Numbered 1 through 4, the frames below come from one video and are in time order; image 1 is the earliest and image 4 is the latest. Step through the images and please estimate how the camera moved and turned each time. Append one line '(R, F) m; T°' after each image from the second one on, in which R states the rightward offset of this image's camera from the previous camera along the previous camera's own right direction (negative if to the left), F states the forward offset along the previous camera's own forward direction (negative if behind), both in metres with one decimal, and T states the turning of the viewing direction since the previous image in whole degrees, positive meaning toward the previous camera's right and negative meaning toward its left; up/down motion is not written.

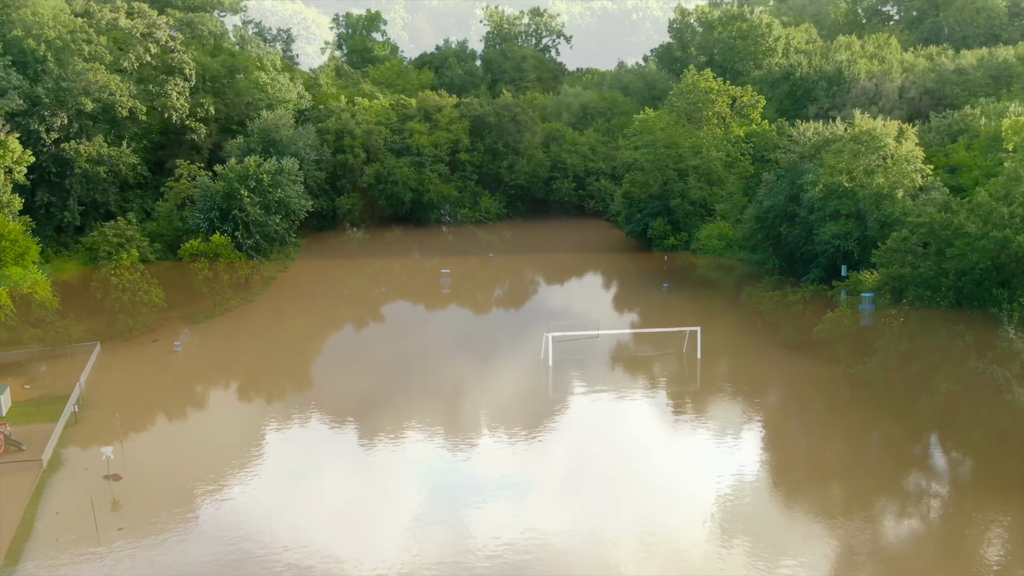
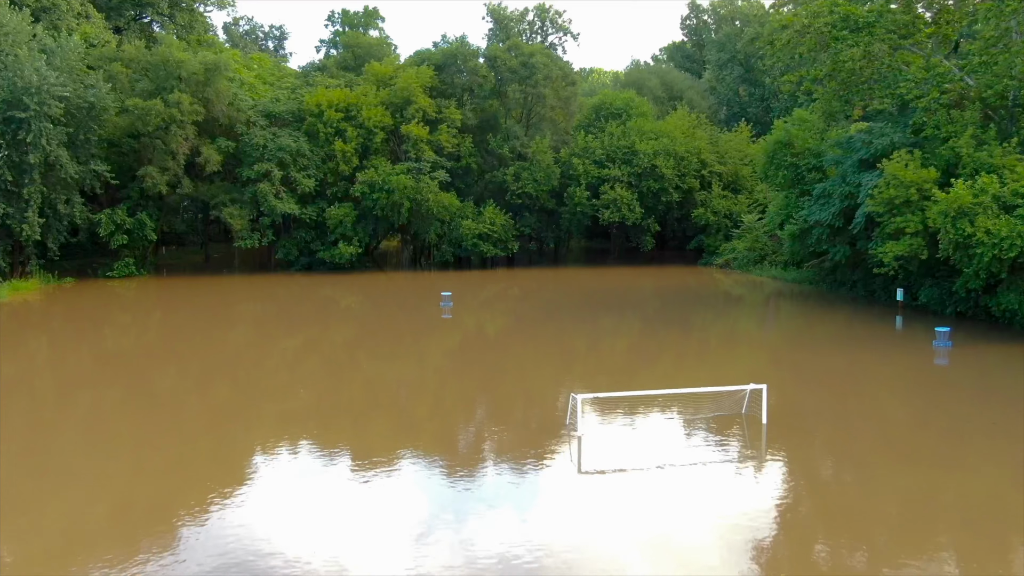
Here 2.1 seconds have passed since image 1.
(-0.2, +2.1) m; 0°
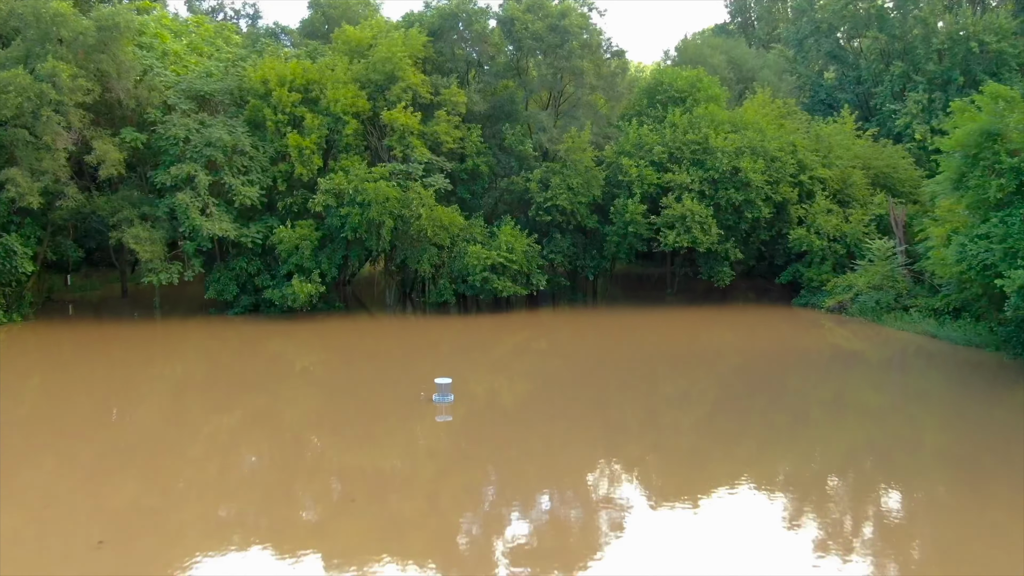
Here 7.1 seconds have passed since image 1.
(-0.4, +6.1) m; 0°
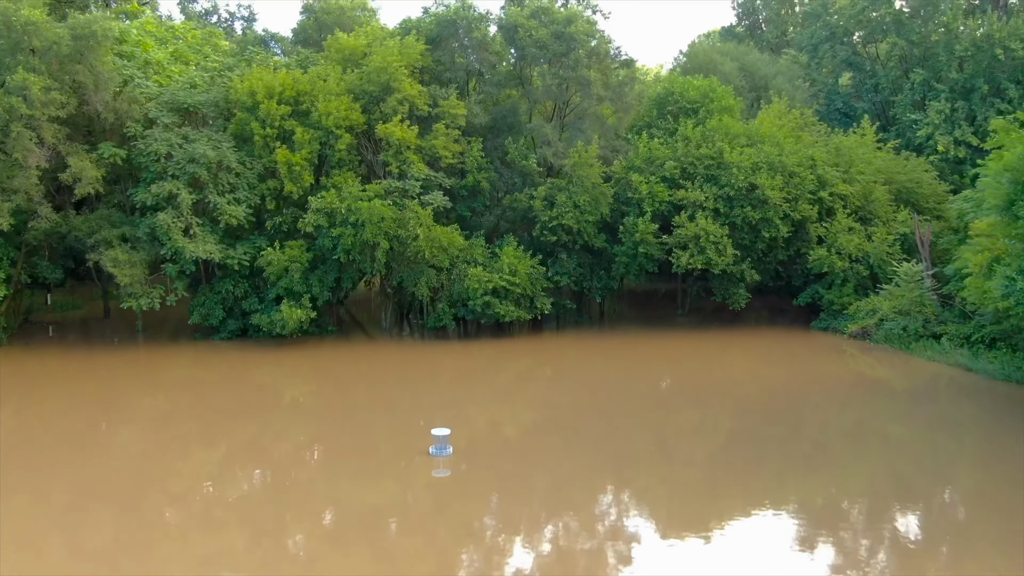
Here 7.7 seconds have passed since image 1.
(0.0, +0.9) m; 0°
